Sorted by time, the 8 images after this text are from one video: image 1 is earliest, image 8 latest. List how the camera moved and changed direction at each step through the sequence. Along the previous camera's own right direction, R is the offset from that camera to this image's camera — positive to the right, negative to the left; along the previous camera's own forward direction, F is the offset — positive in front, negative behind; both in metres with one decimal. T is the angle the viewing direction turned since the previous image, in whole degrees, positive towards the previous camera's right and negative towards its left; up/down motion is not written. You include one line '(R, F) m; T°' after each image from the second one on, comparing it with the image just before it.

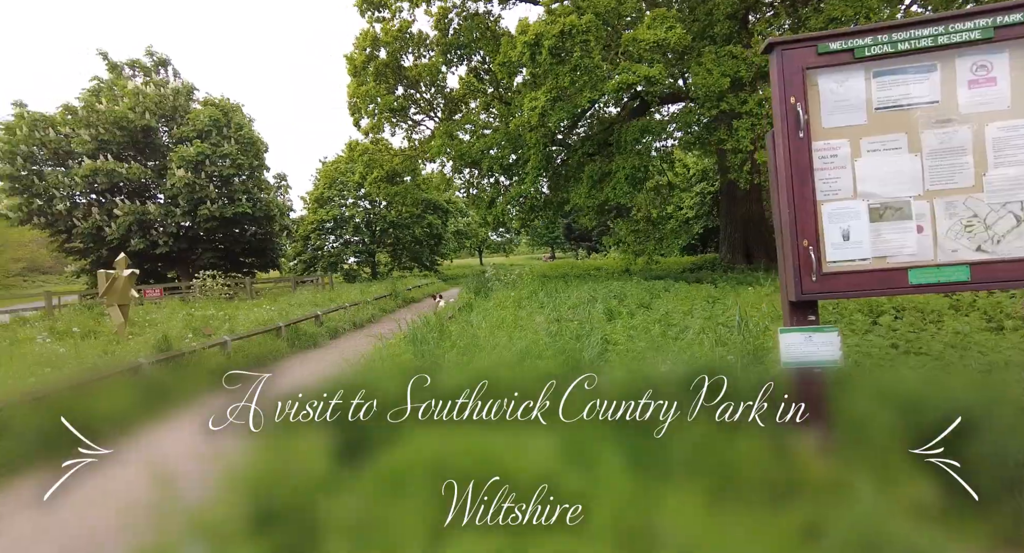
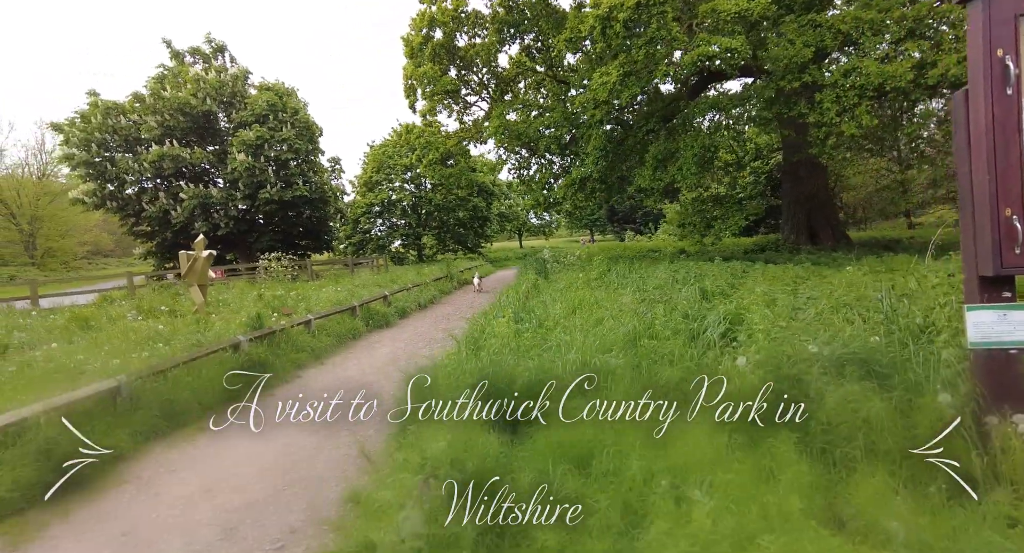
(-0.7, +0.1) m; -4°
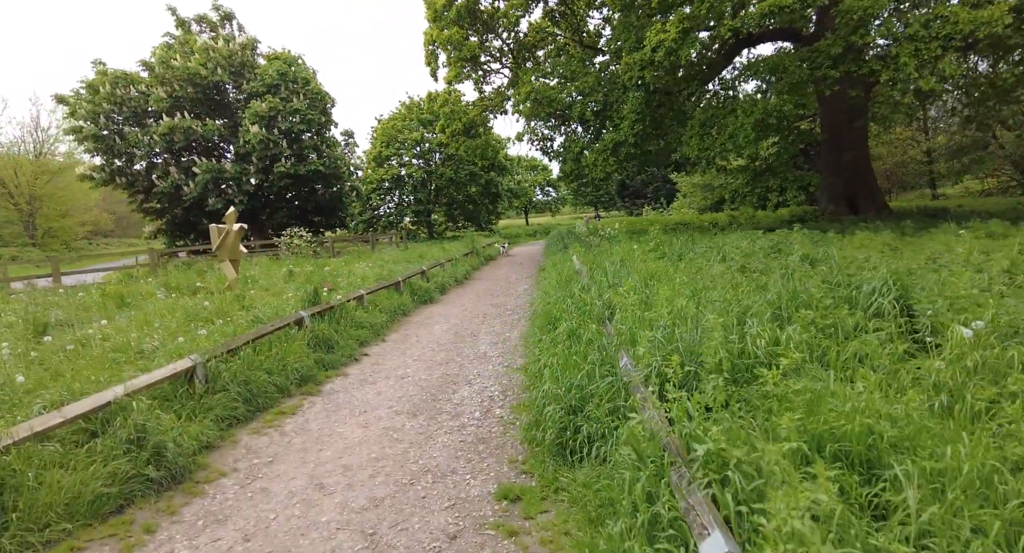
(-1.1, +0.6) m; 0°
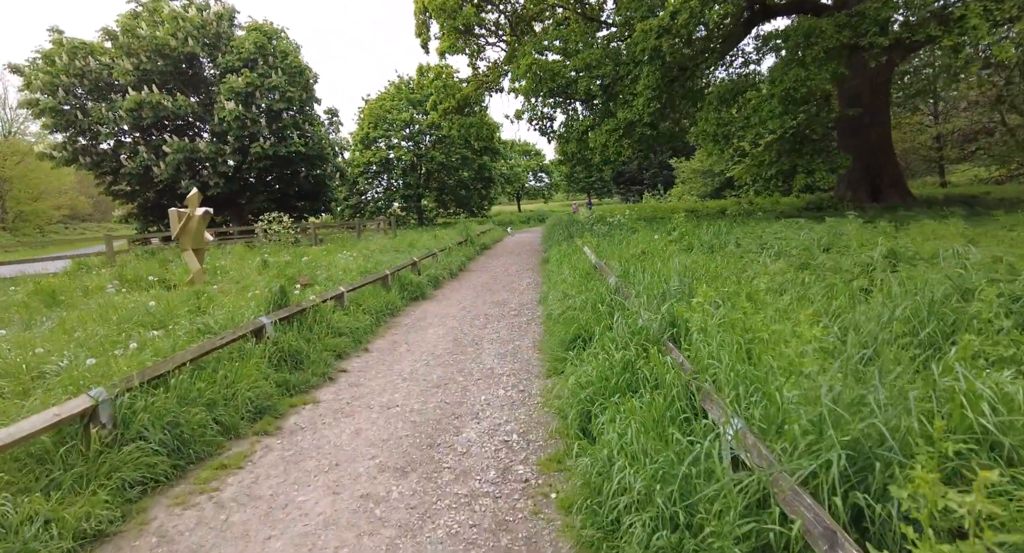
(-0.3, +1.4) m; +1°
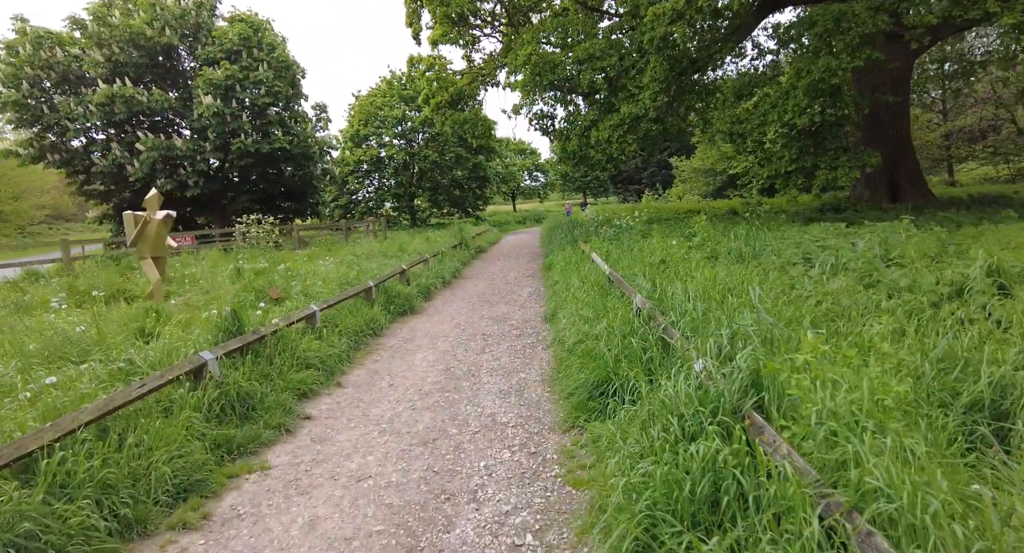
(-0.1, +1.1) m; +1°
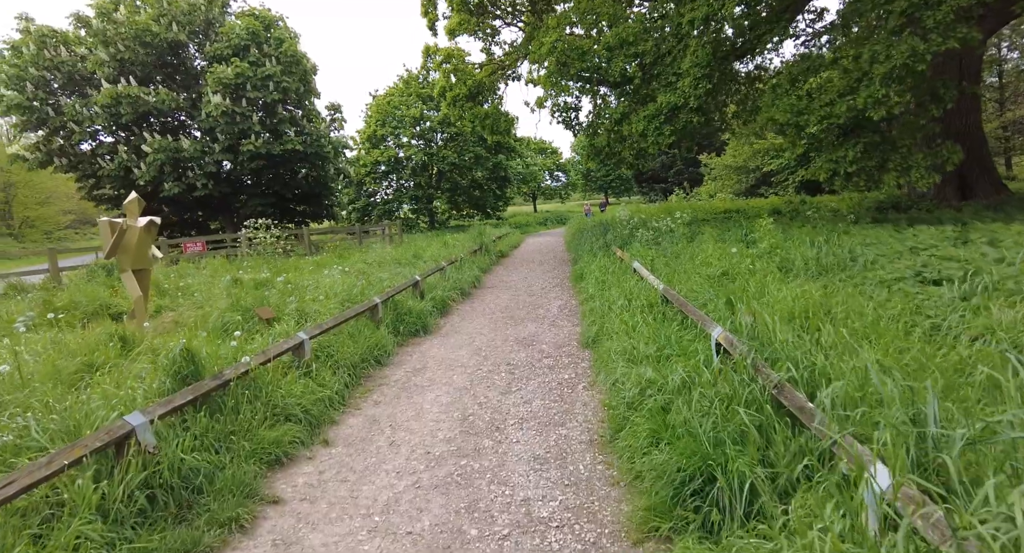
(-0.1, +1.3) m; -2°
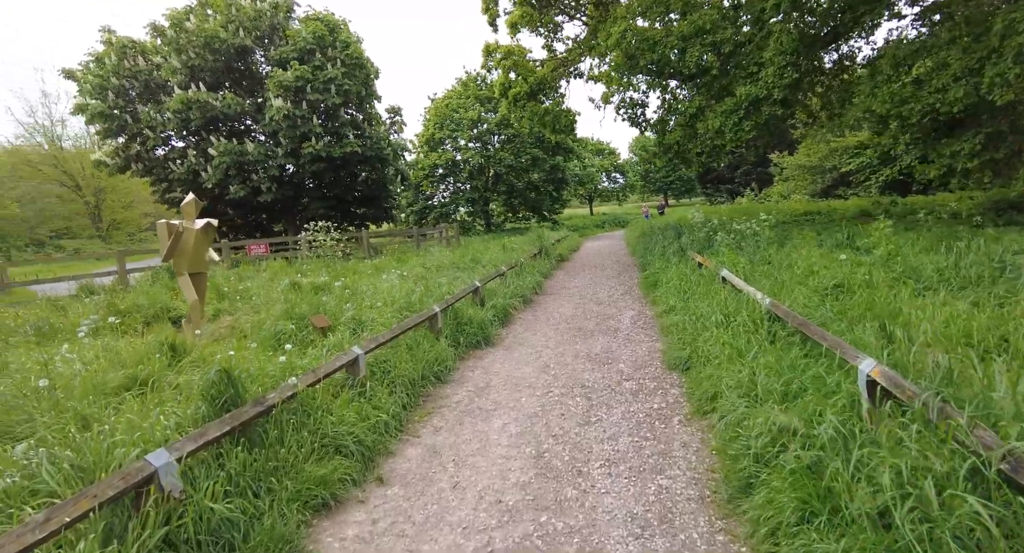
(-0.2, +0.7) m; -6°
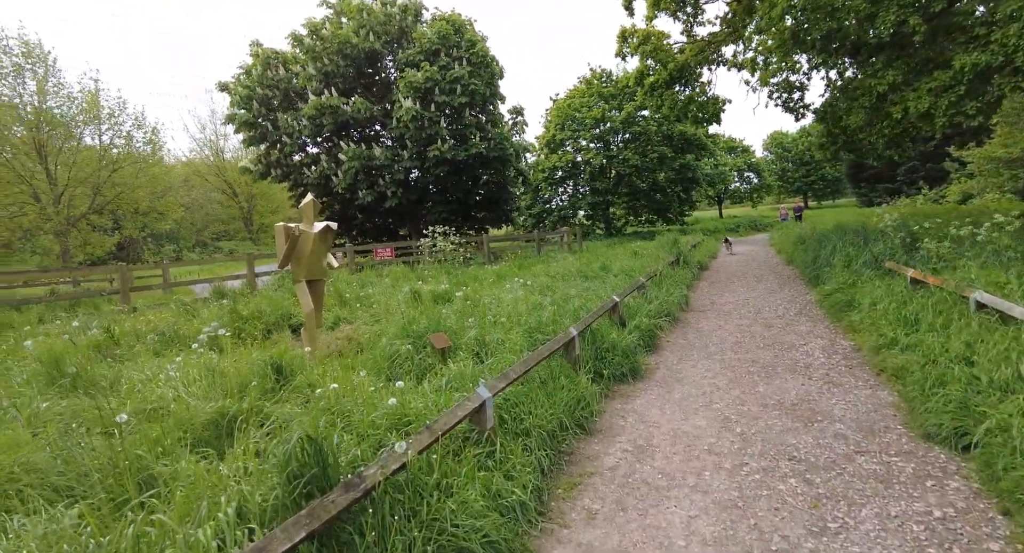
(-0.5, +1.3) m; -12°
